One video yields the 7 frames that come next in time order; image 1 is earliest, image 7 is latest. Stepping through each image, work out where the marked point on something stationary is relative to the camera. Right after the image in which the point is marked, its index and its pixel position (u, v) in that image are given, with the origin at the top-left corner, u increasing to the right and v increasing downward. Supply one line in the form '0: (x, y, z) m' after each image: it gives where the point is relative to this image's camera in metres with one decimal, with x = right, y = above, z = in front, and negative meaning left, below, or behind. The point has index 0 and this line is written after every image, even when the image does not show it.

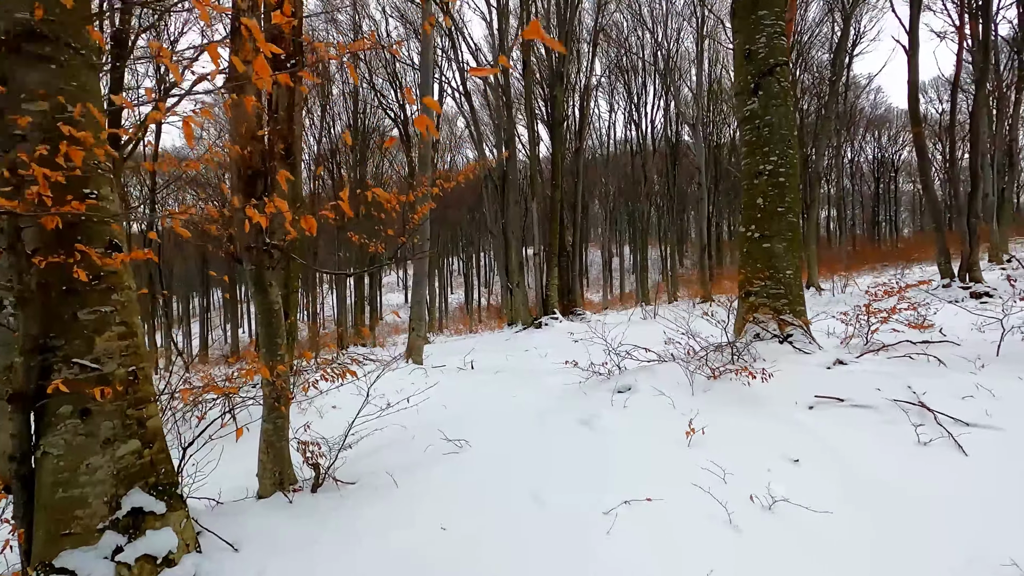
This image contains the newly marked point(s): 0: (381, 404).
0: (-1.2, -1.1, +4.8) m
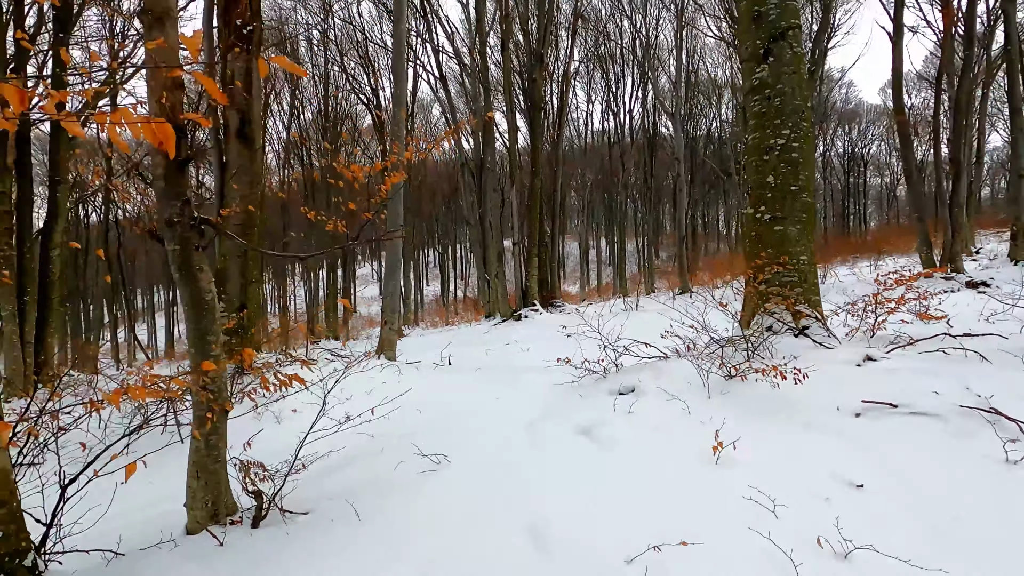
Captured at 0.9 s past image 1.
0: (-1.3, -1.0, +4.2) m
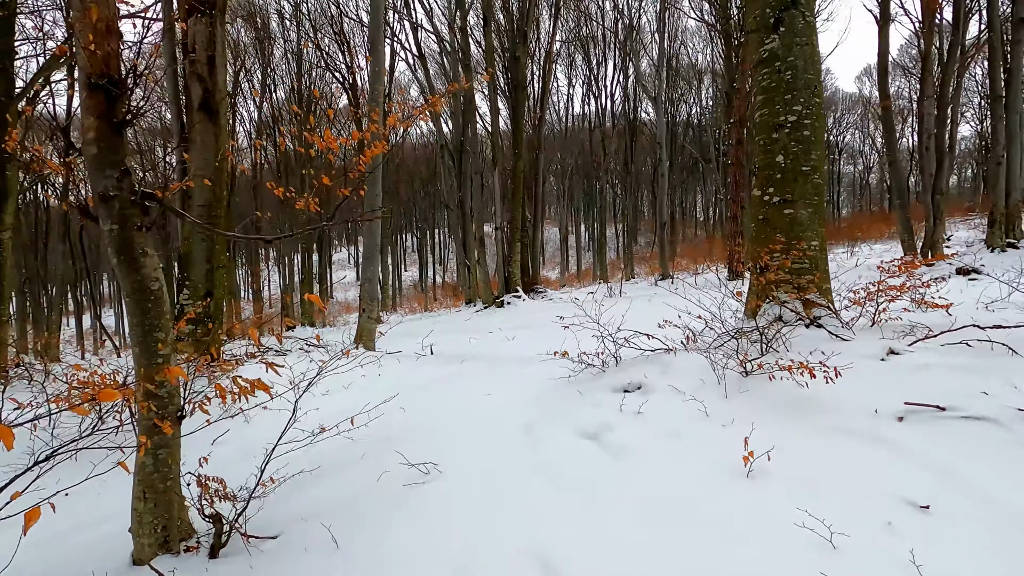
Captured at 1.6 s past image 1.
0: (-1.3, -0.9, +3.8) m
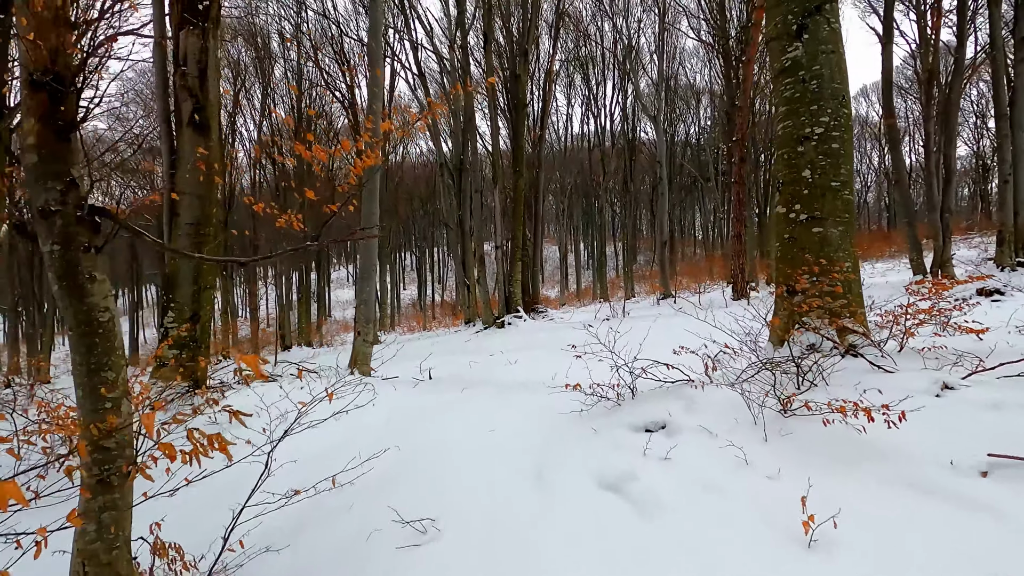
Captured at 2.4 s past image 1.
0: (-1.3, -1.1, +3.5) m
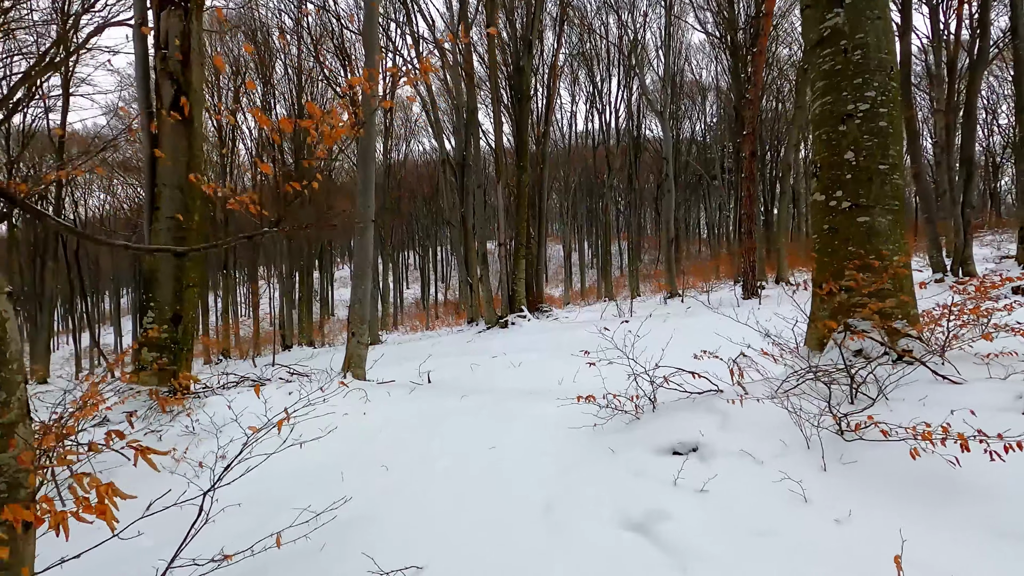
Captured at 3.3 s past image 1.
0: (-1.3, -1.1, +3.1) m
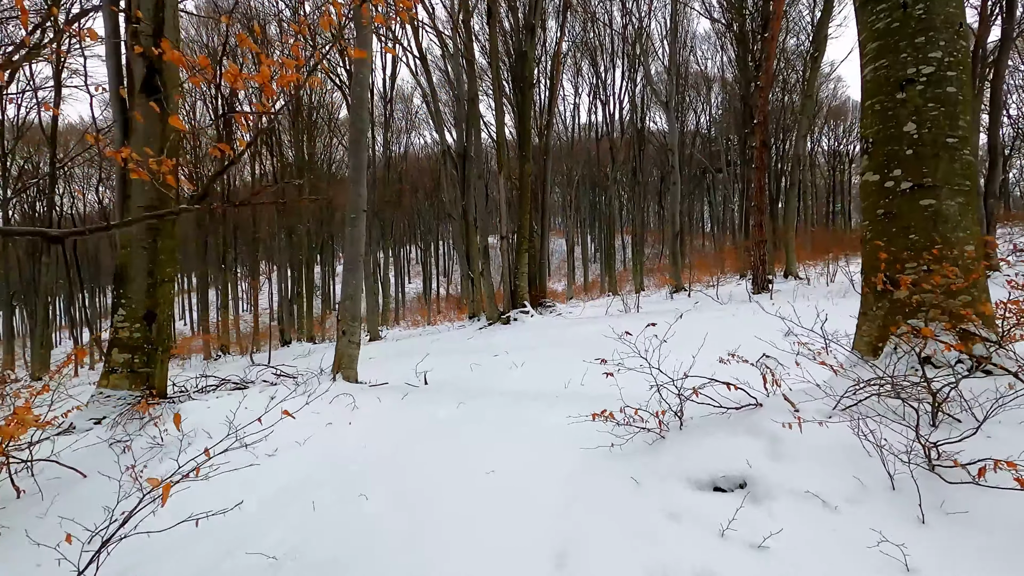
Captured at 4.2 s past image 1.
0: (-1.3, -1.0, +2.6) m
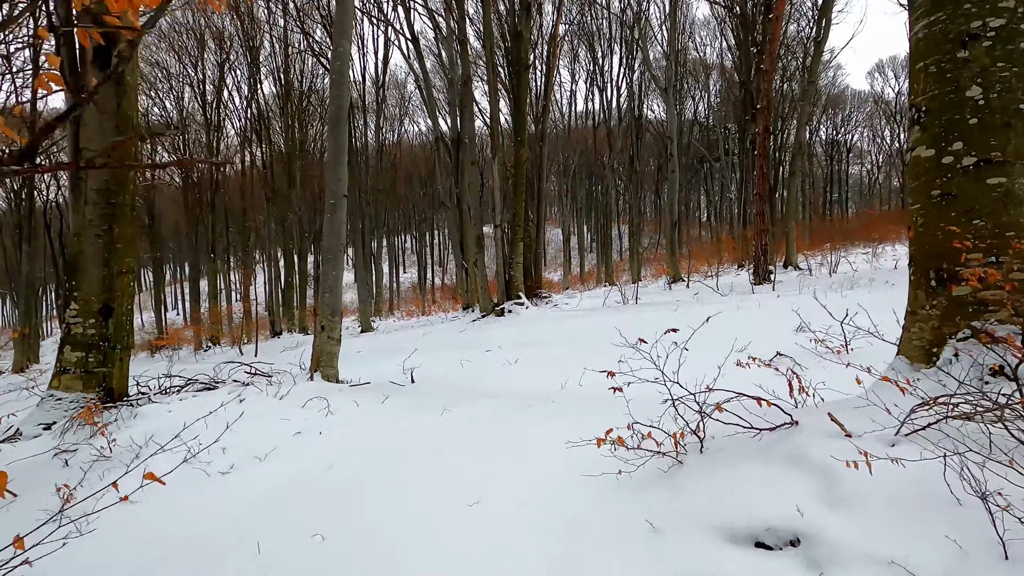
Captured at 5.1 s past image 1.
0: (-1.3, -1.0, +2.2) m
